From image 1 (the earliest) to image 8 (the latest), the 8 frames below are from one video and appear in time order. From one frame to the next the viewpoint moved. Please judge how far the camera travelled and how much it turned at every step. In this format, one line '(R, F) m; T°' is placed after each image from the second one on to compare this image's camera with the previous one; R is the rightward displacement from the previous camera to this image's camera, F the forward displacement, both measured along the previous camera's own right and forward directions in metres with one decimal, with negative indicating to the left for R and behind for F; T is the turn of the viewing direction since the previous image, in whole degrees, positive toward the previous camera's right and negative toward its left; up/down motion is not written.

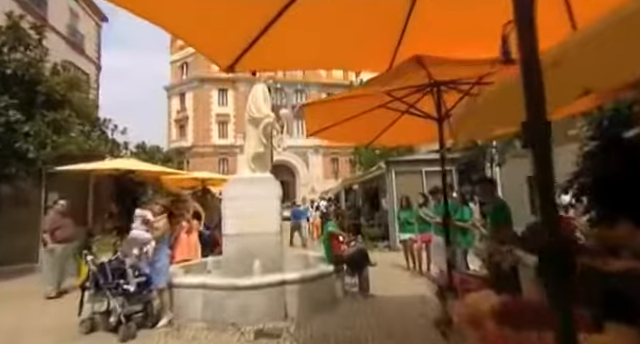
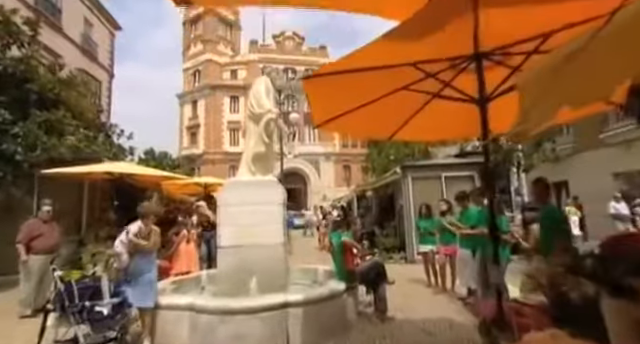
(+0.1, +1.0) m; -2°
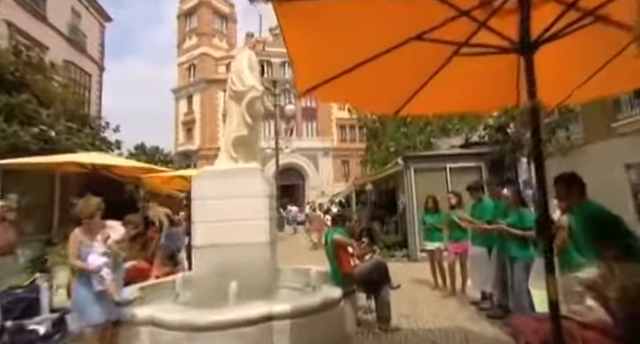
(+0.1, +1.0) m; 0°
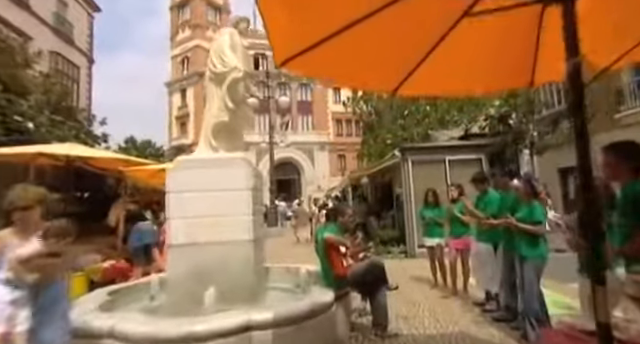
(+0.1, +0.6) m; +1°
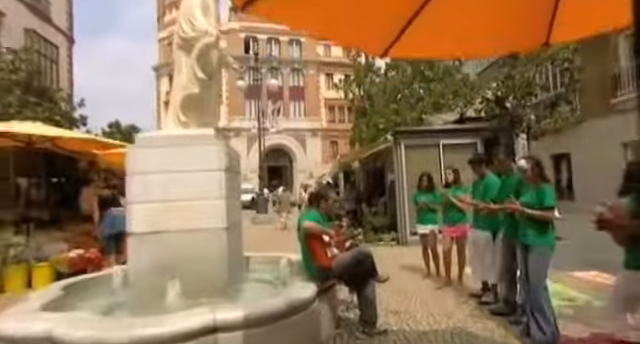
(+0.1, +0.6) m; +1°
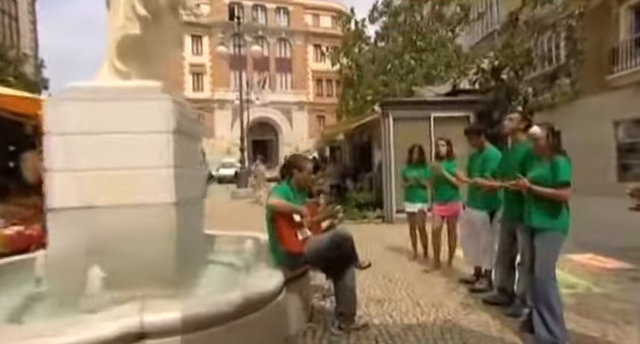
(+0.2, +0.8) m; +2°
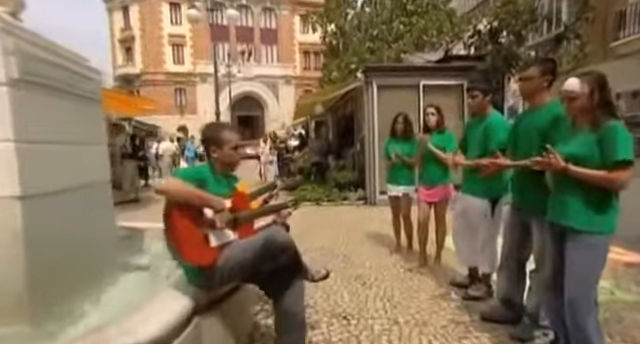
(+0.4, +1.3) m; +1°
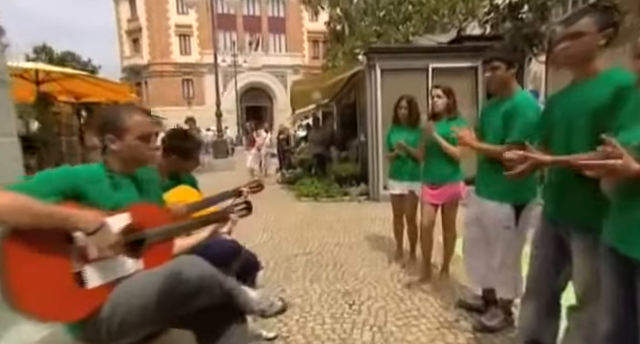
(+0.3, +0.9) m; -2°
